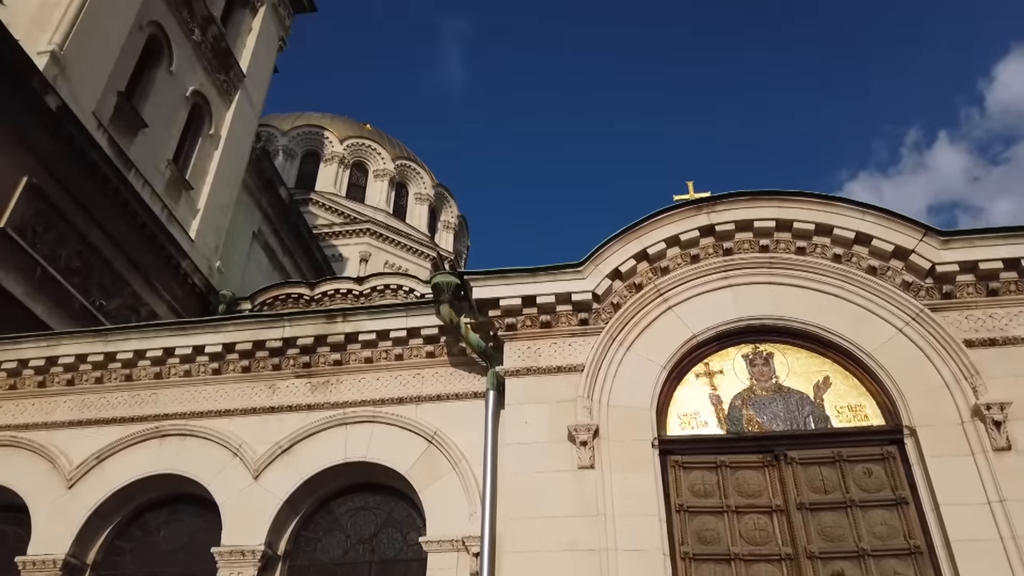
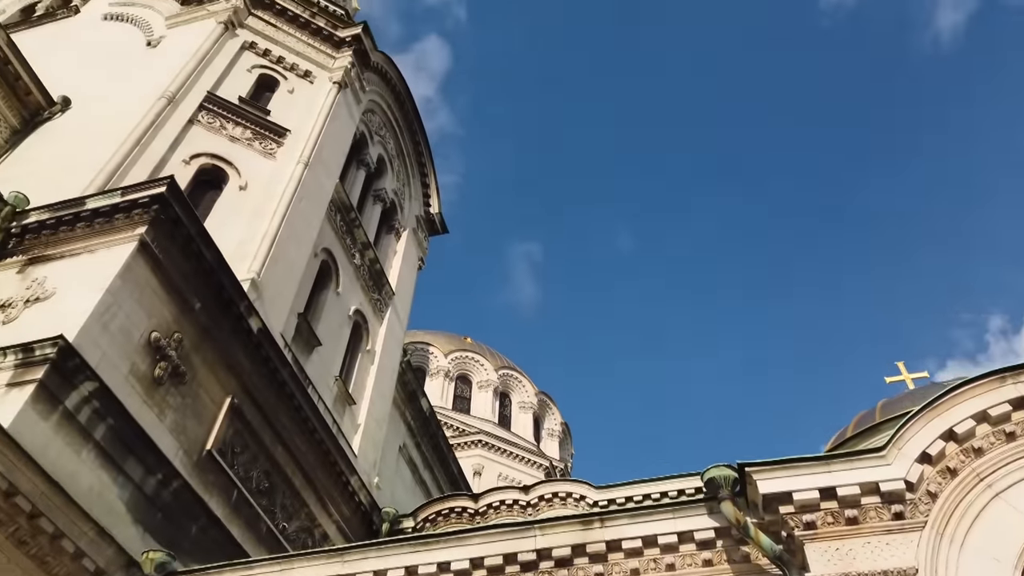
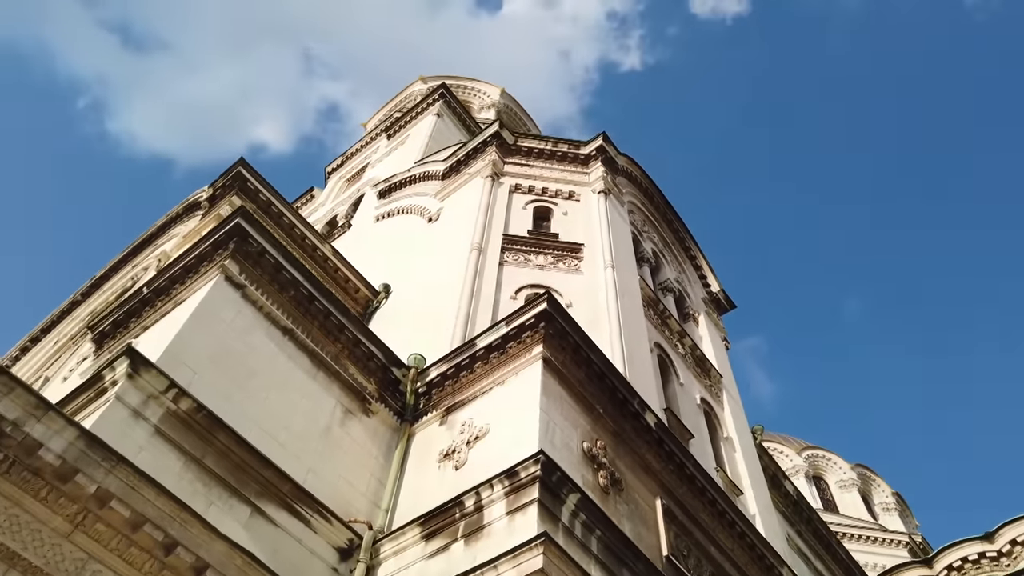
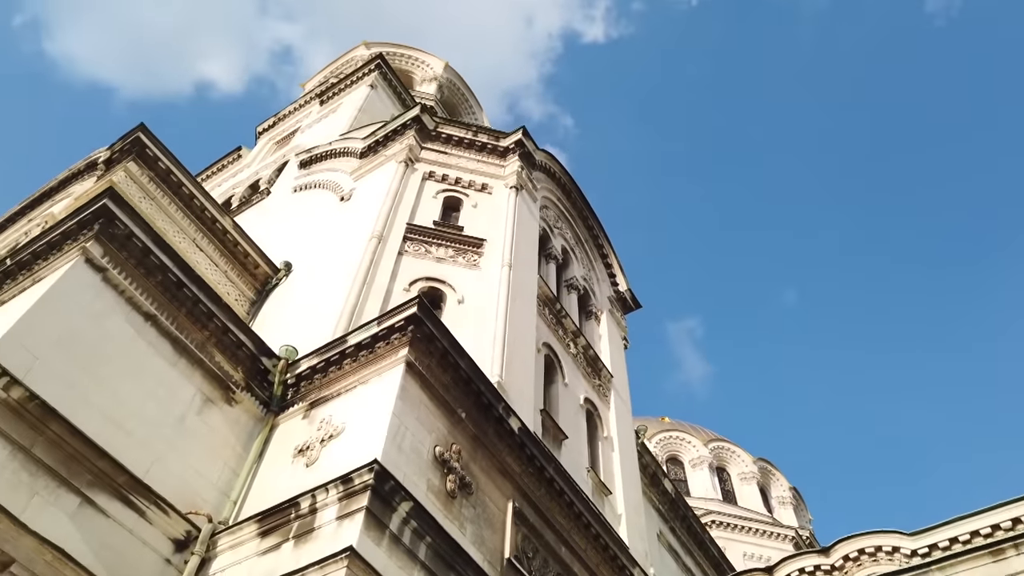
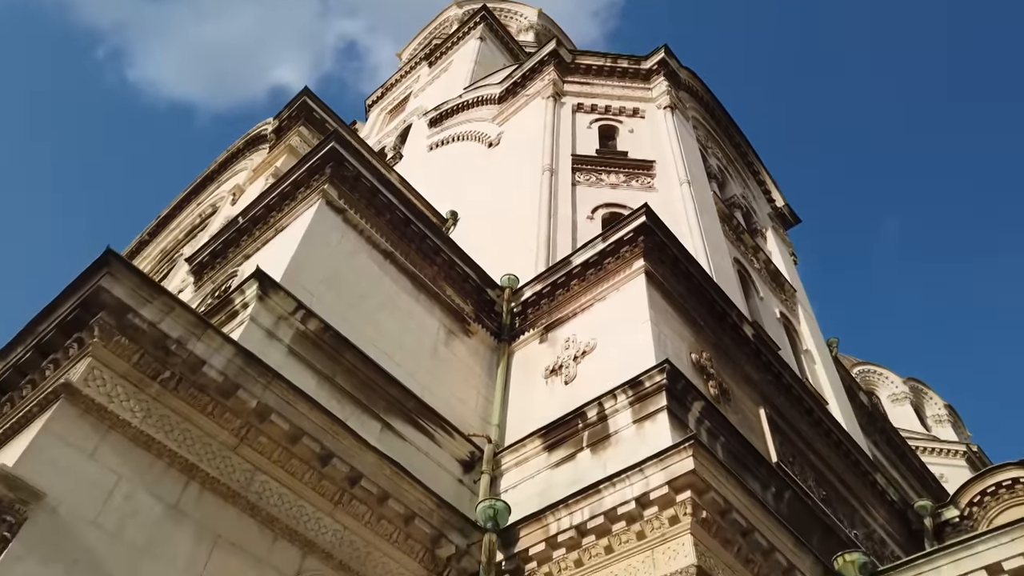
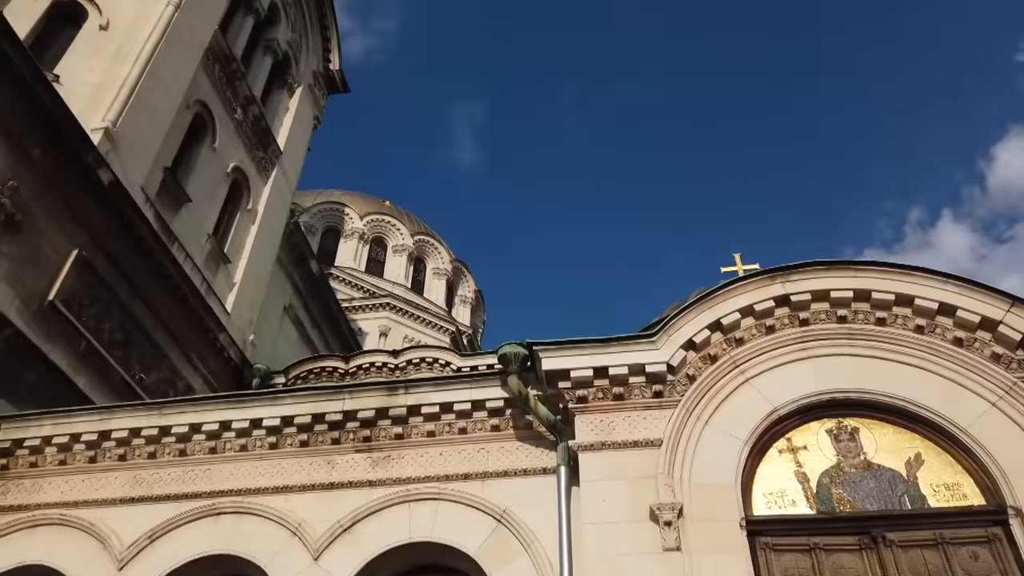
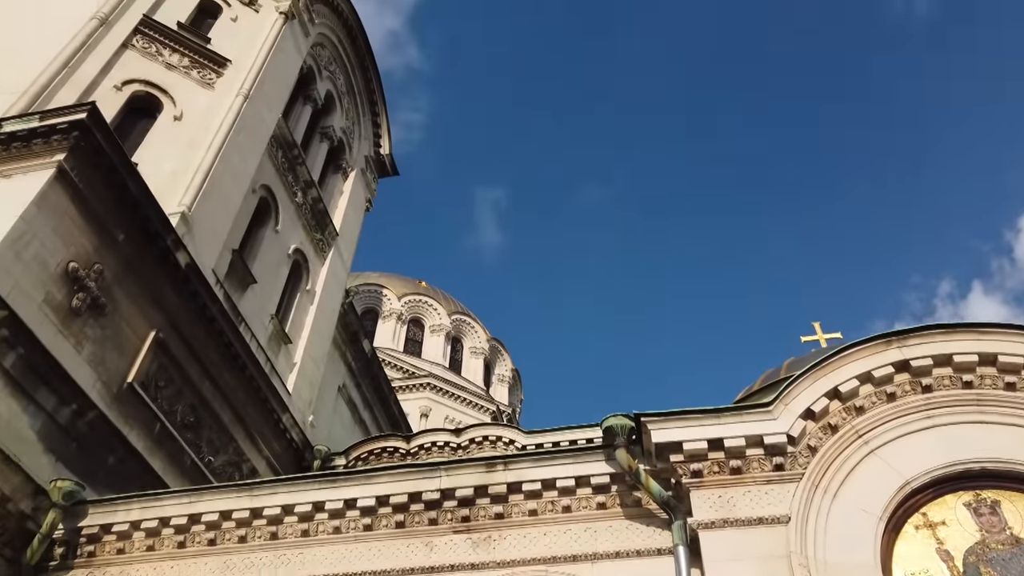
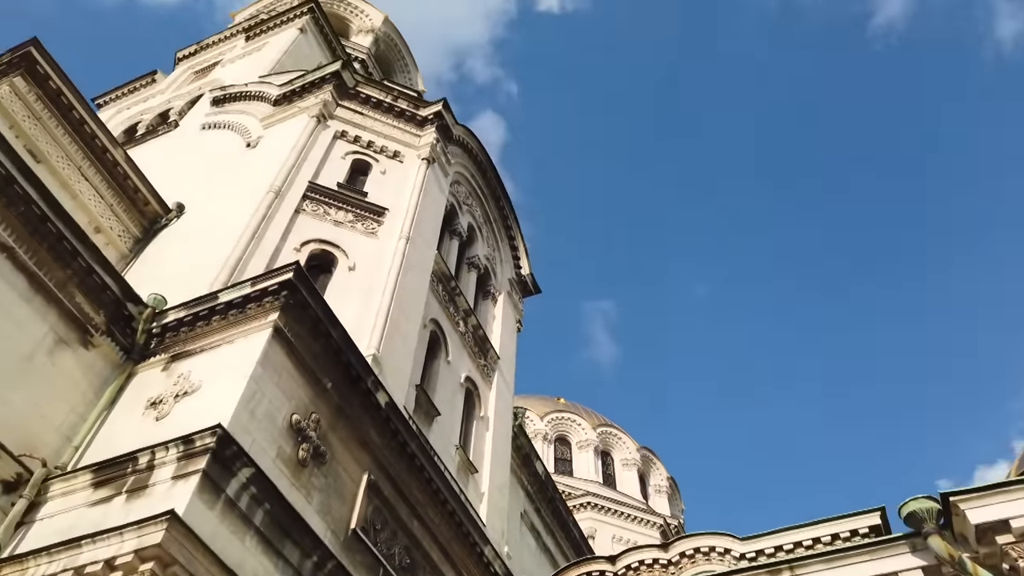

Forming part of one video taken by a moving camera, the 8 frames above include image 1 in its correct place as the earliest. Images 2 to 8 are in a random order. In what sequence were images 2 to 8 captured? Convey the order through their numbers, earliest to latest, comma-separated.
6, 7, 2, 8, 4, 3, 5
